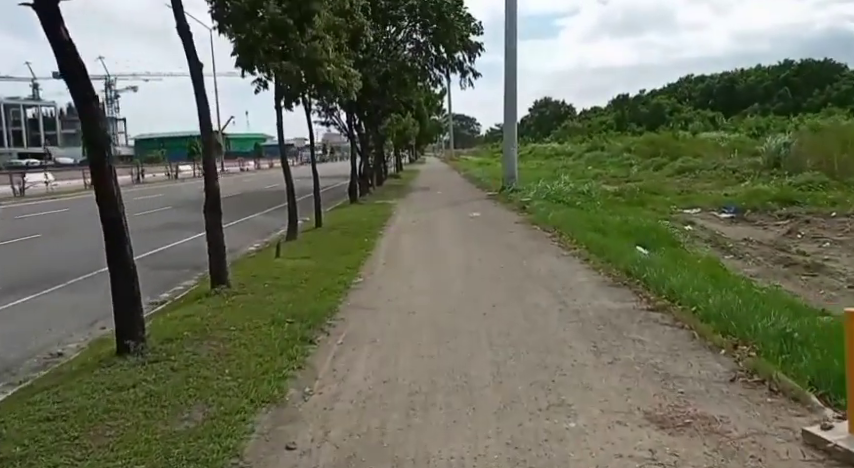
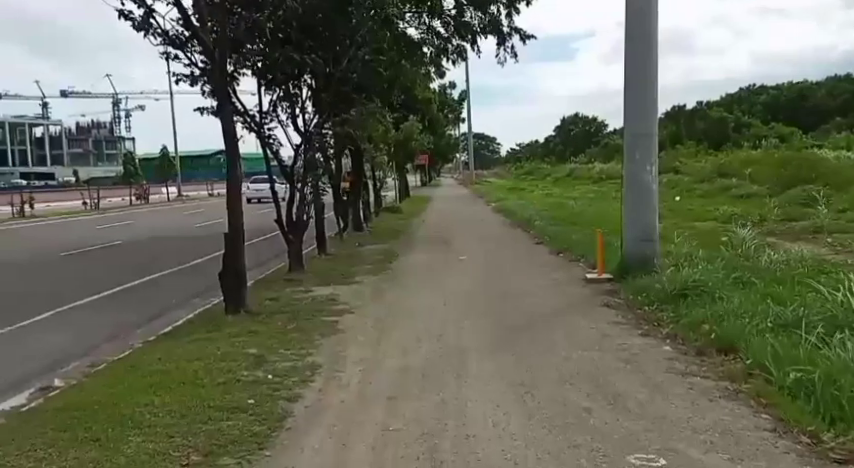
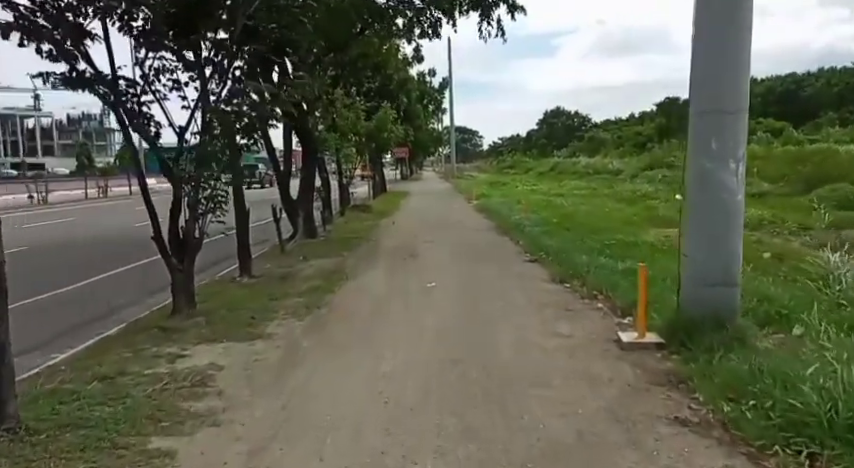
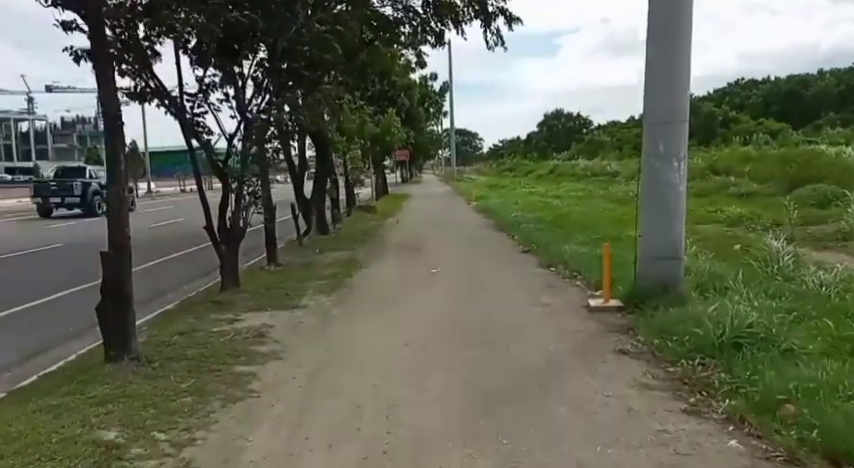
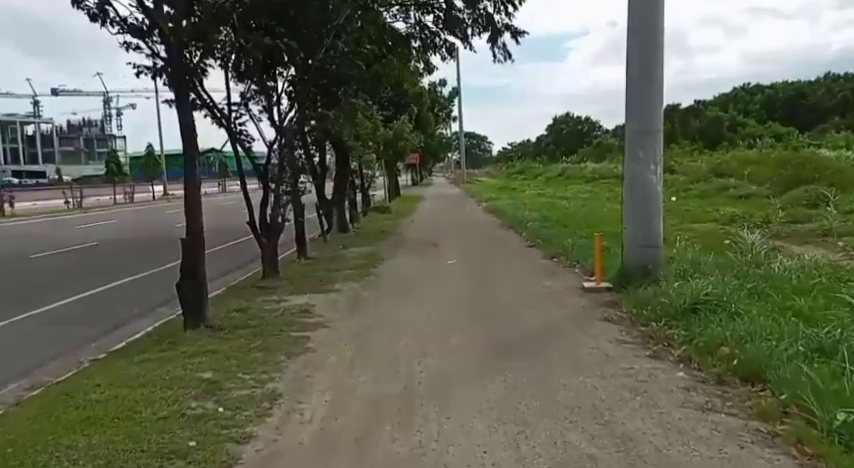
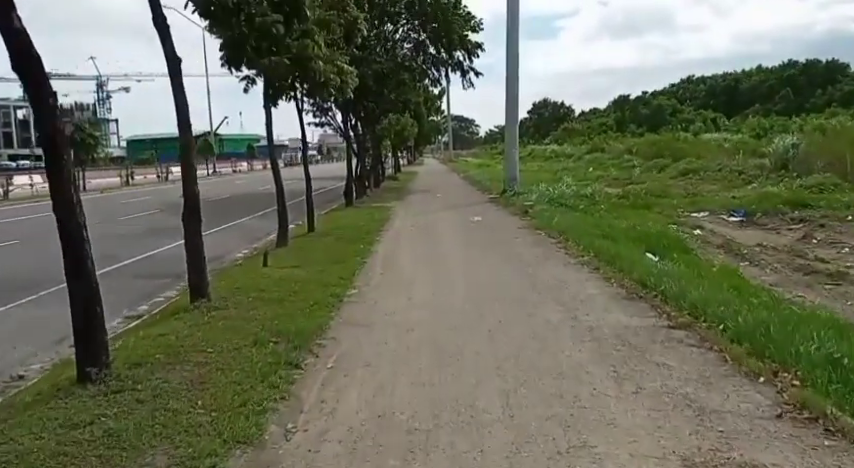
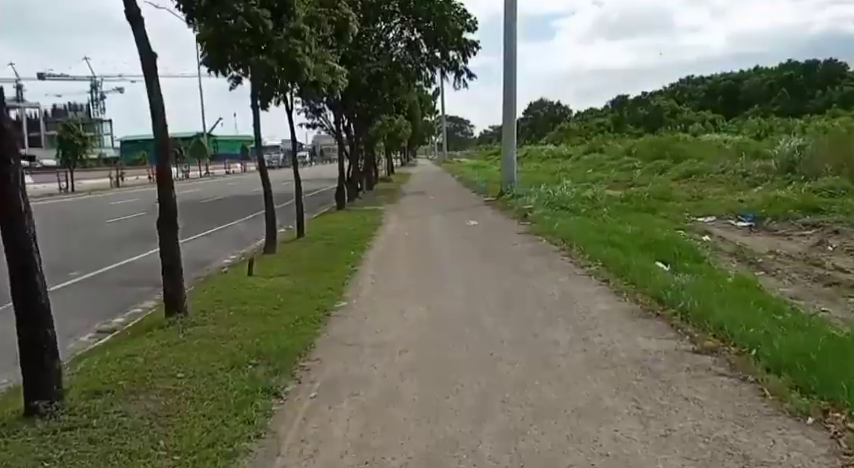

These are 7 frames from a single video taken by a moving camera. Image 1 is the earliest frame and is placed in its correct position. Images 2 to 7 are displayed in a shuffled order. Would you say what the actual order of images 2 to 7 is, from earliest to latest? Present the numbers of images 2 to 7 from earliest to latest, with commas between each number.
6, 7, 2, 5, 4, 3
